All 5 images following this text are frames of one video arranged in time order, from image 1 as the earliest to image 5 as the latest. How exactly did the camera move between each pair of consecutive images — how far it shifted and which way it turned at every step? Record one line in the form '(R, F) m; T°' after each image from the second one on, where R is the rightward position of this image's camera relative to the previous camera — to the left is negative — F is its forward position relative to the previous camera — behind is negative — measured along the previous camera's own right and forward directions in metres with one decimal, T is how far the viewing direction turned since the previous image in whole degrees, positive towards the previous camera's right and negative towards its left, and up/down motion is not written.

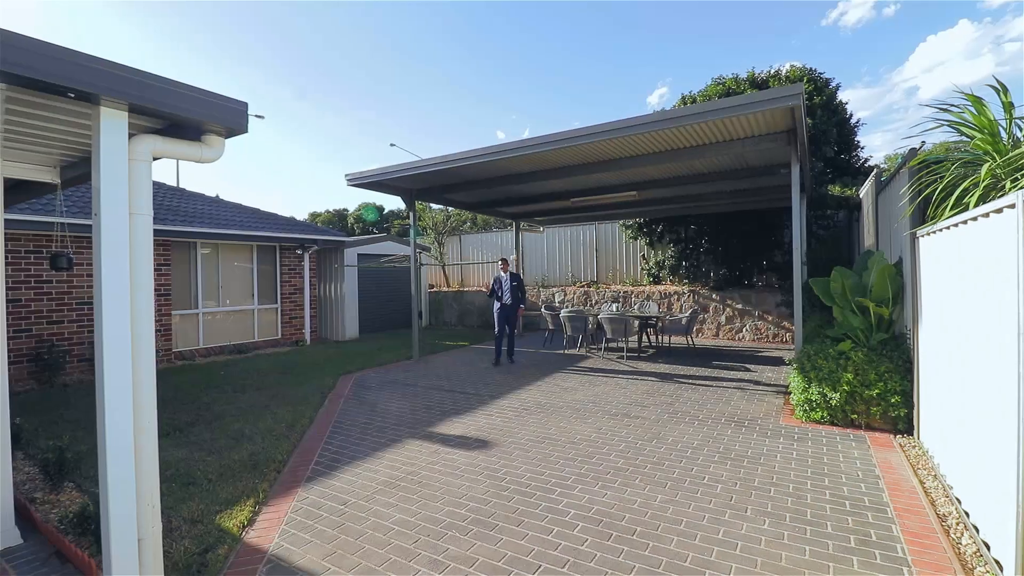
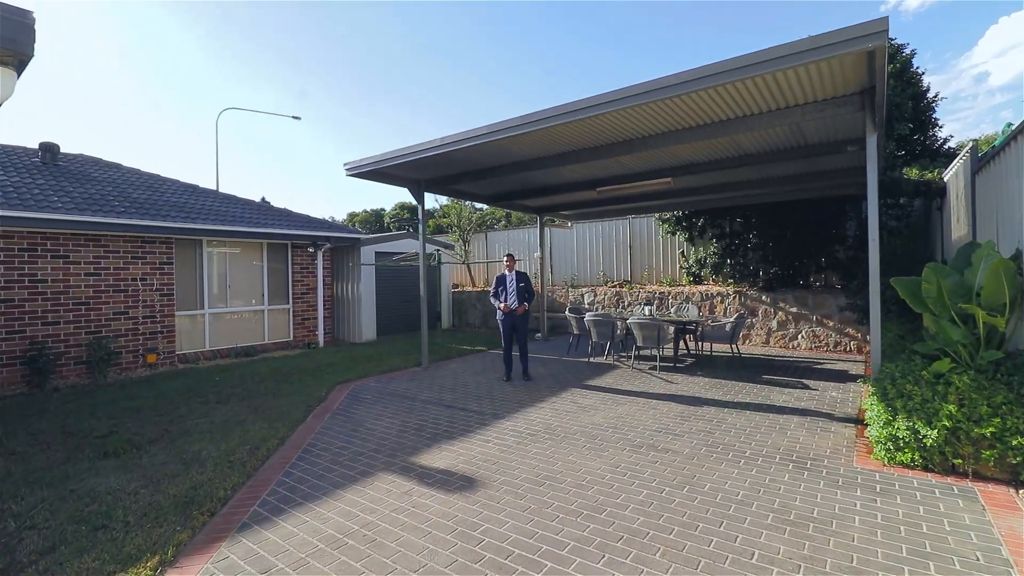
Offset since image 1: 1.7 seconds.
(+0.3, +0.9) m; -5°
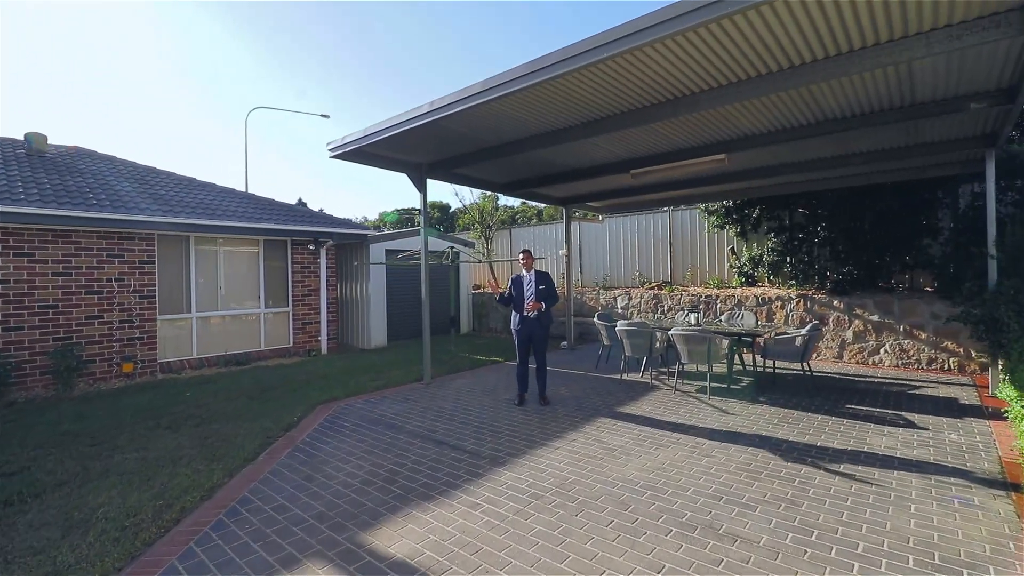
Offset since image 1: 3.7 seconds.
(+0.2, +1.3) m; -4°
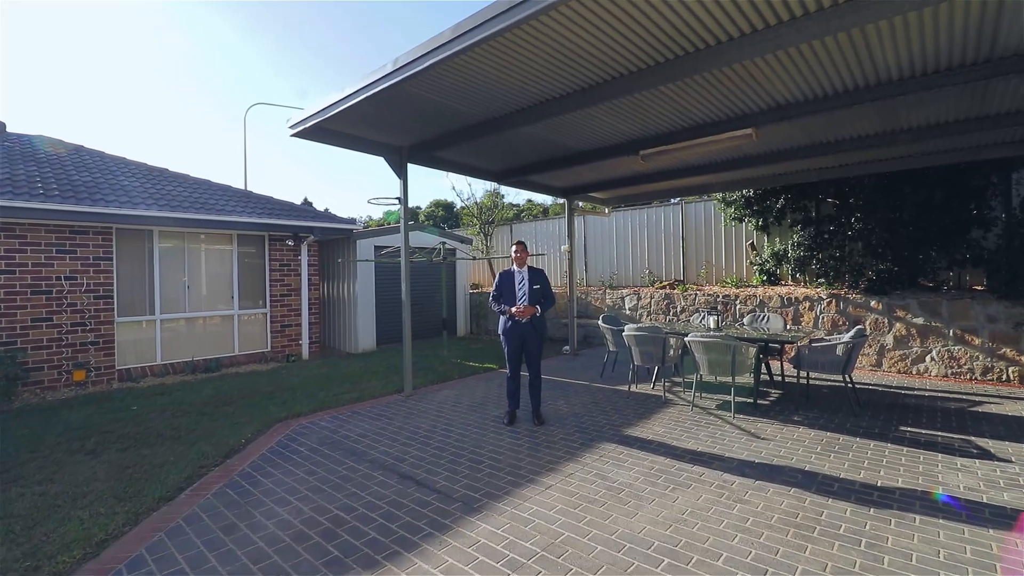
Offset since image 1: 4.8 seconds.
(+0.2, +0.8) m; -1°
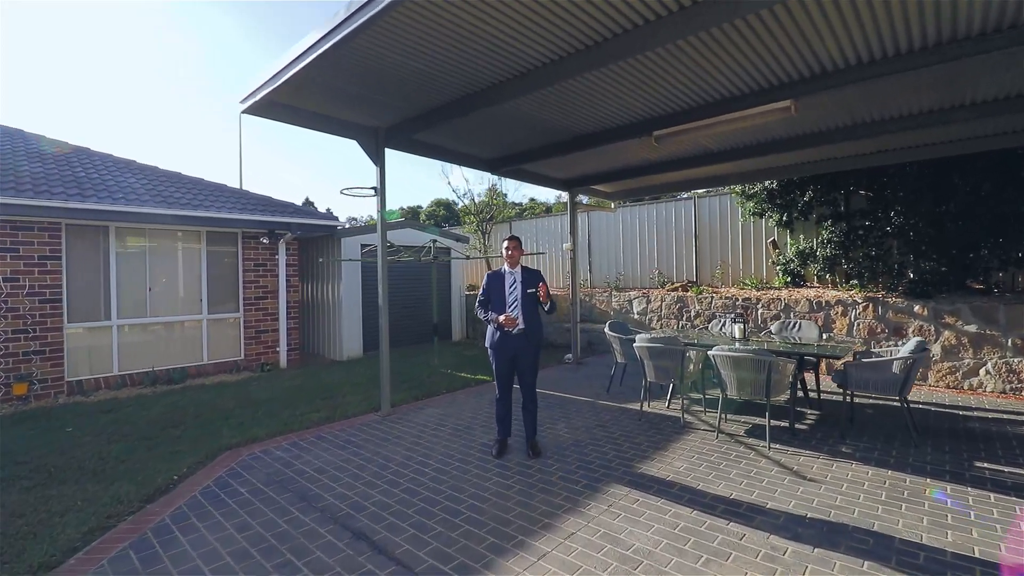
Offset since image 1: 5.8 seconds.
(+0.1, +0.8) m; 0°
